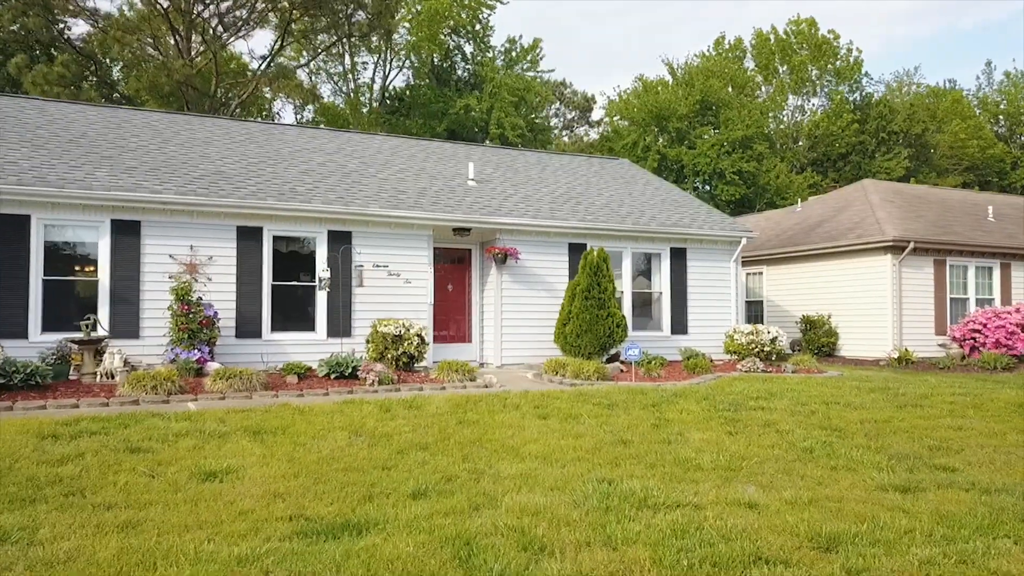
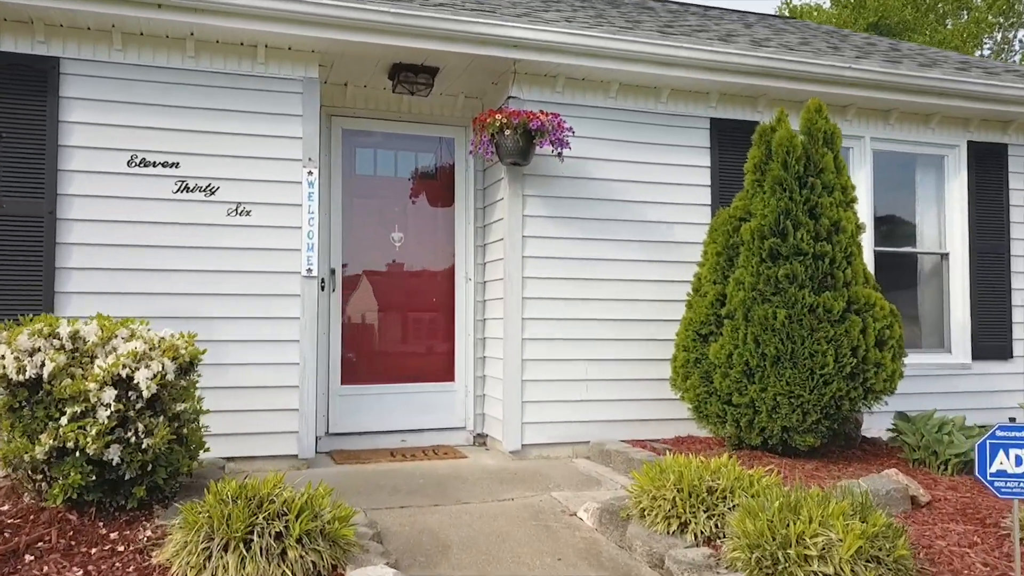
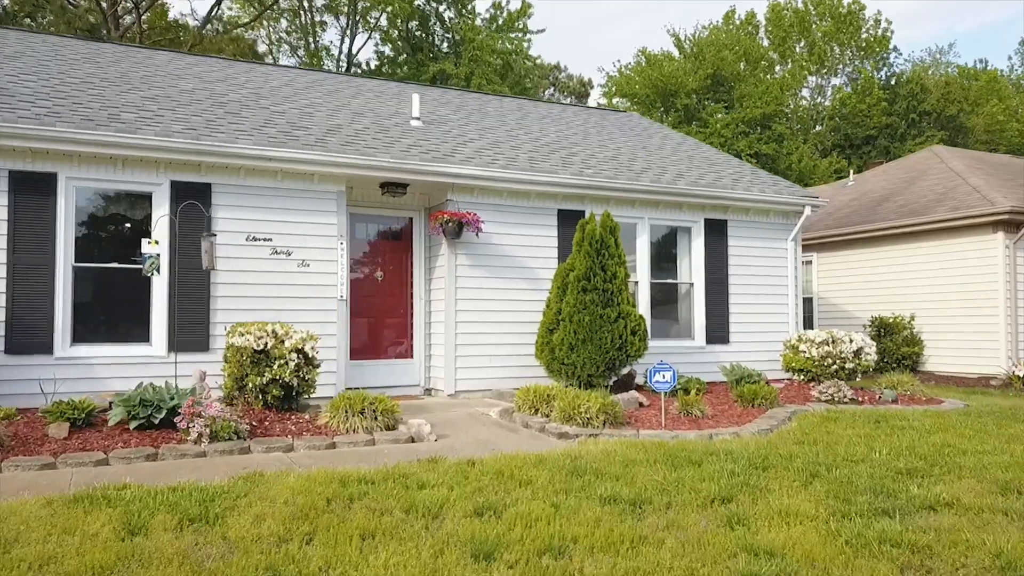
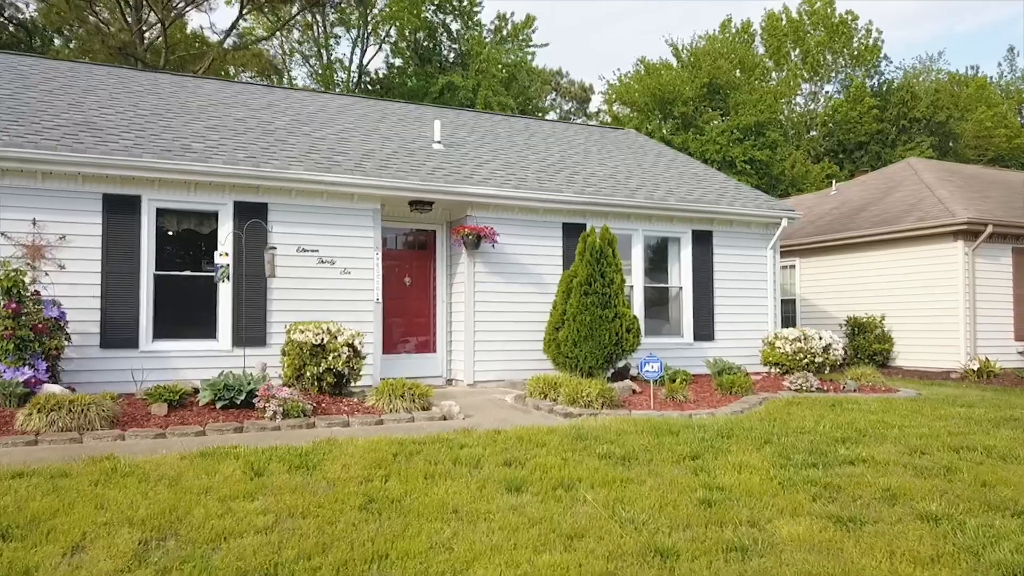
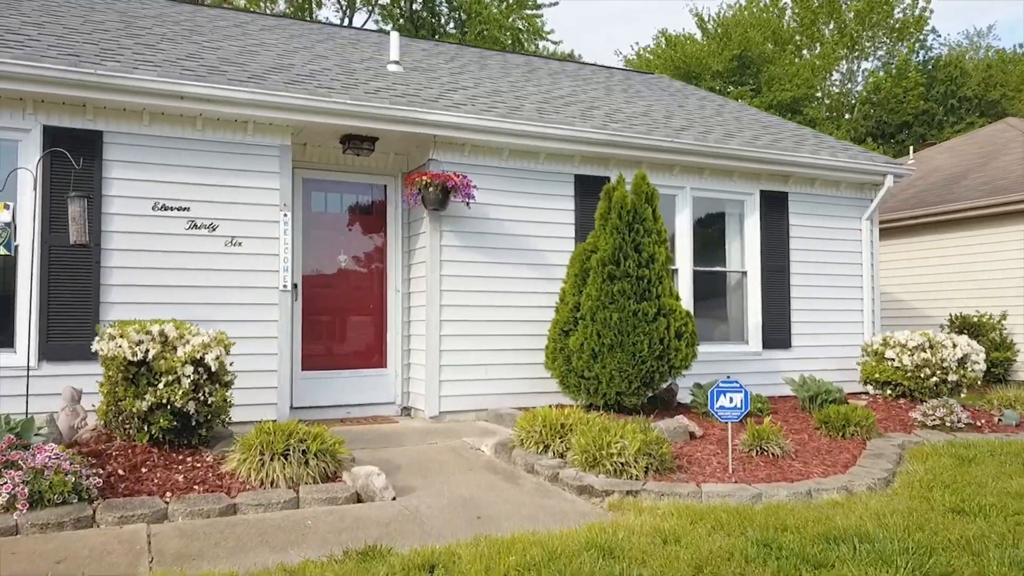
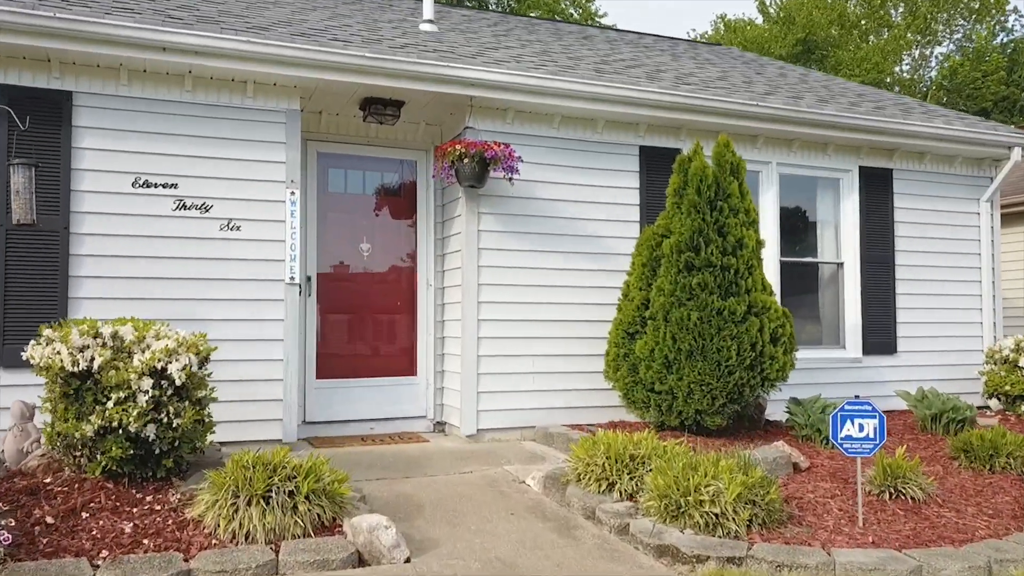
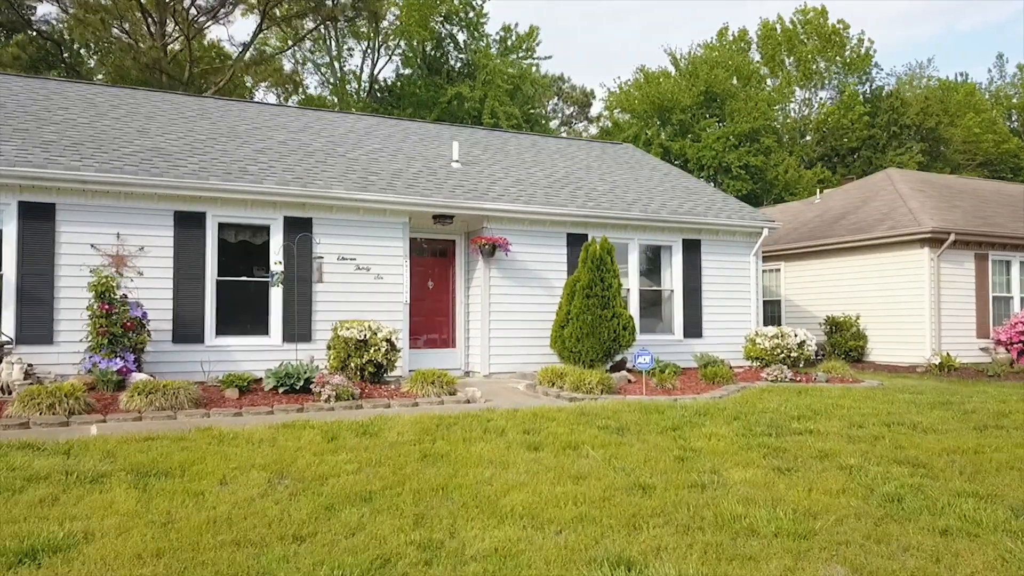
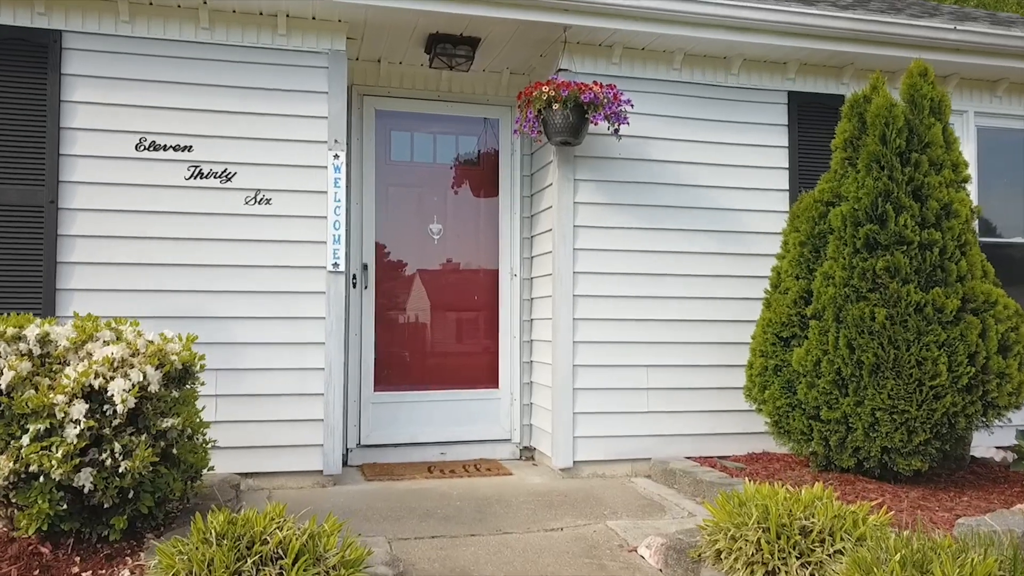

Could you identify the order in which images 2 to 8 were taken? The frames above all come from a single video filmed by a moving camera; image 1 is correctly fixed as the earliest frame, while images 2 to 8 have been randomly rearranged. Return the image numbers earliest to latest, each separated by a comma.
7, 4, 3, 5, 6, 2, 8
